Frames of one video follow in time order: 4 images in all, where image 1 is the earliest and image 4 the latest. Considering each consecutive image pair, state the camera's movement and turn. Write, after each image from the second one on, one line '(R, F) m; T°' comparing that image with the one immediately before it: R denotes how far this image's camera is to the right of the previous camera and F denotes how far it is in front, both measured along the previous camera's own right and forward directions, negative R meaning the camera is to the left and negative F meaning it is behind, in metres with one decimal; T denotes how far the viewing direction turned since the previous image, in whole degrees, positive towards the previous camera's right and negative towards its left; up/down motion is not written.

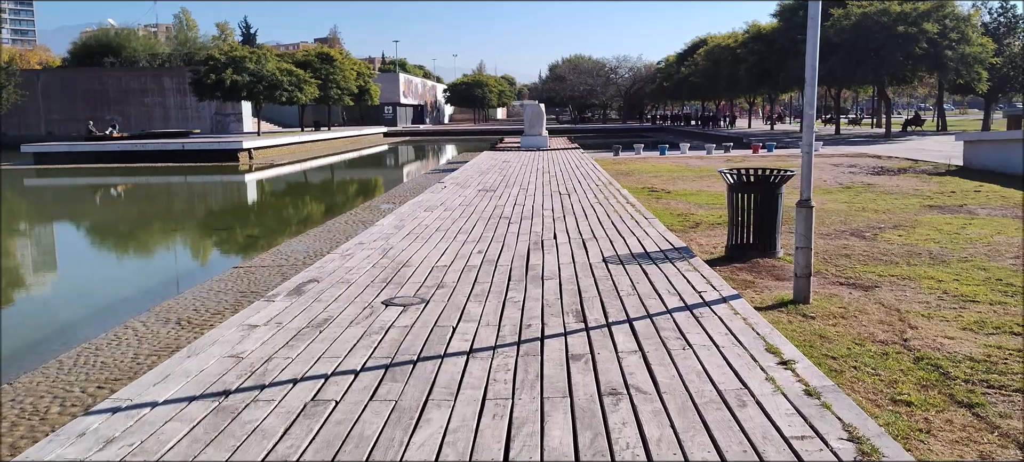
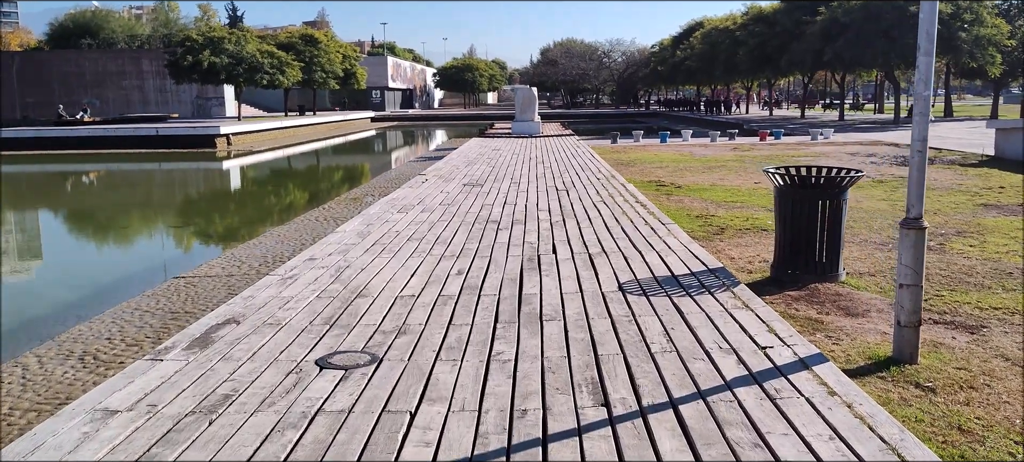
(0.0, +1.5) m; +1°
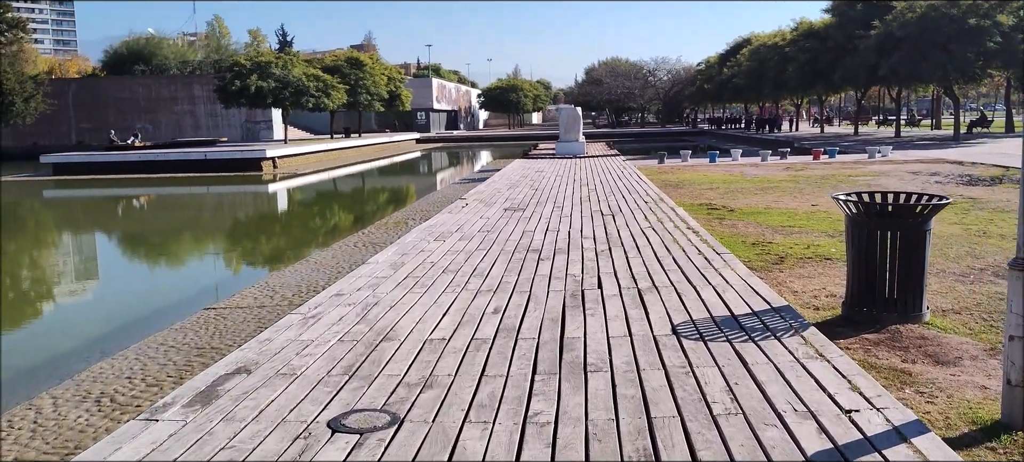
(0.0, +0.5) m; -3°
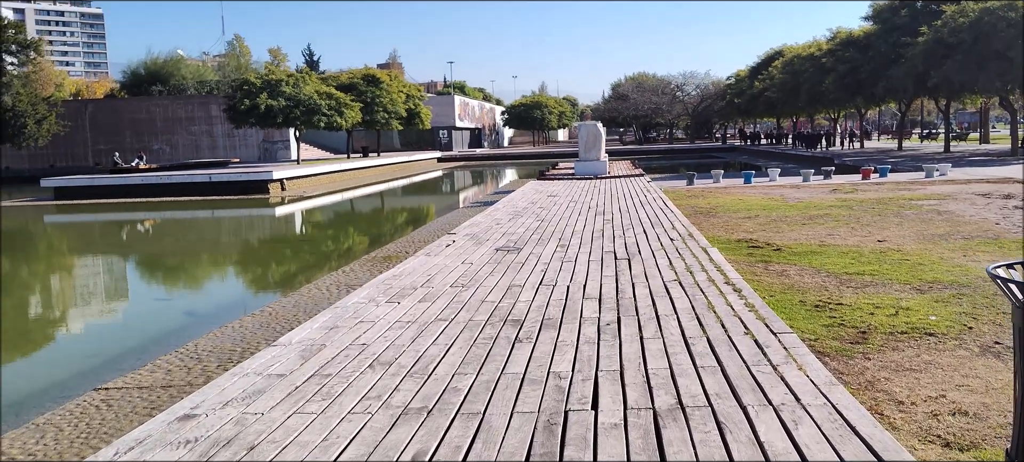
(+0.4, +2.0) m; -2°
